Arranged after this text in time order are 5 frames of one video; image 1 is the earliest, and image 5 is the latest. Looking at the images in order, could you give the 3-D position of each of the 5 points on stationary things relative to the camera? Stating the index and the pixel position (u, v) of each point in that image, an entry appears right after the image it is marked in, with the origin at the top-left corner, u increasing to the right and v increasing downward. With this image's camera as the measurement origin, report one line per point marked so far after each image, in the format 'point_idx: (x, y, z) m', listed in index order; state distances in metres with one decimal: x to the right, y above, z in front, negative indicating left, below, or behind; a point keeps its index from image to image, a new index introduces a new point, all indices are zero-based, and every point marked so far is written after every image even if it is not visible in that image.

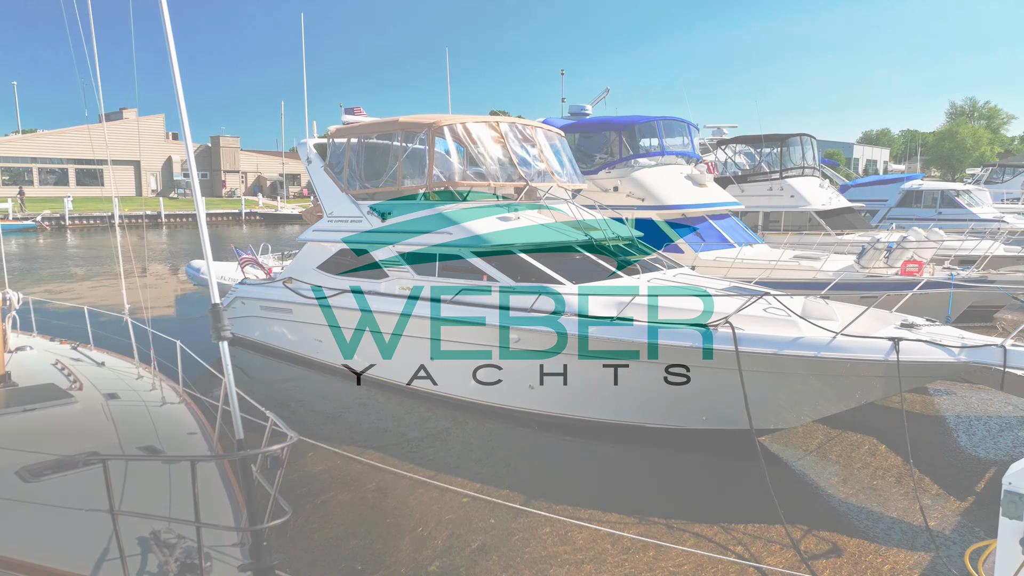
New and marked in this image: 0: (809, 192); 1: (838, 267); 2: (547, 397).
0: (+6.1, +2.0, +11.9) m
1: (+4.5, +0.3, +7.9) m
2: (+0.4, -1.1, +5.6) m
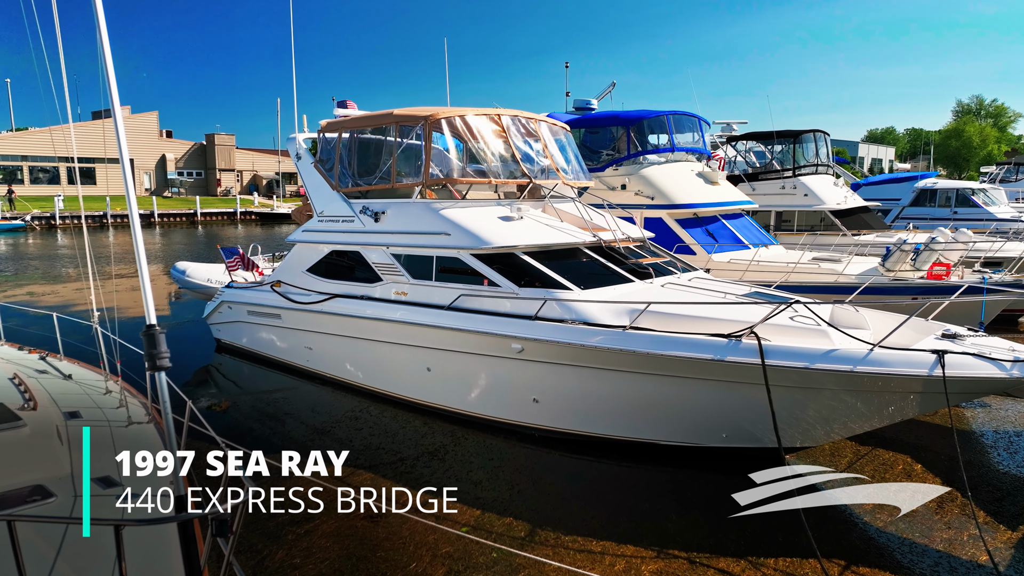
0: (+6.2, +1.9, +11.5) m
1: (+4.5, +0.2, +7.4) m
2: (+0.4, -1.1, +5.2) m
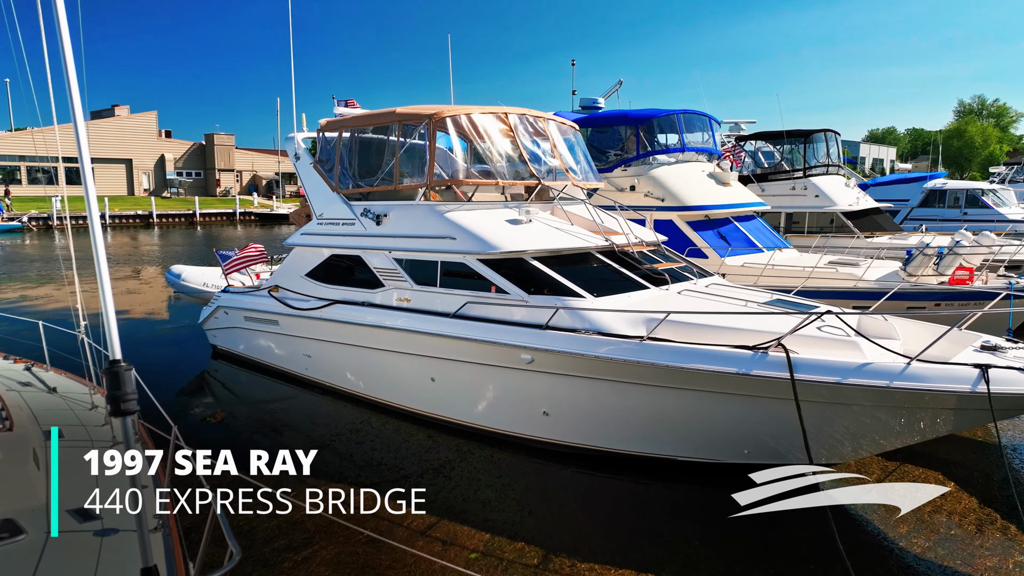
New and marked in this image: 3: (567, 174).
0: (+6.2, +1.9, +11.2) m
1: (+4.6, +0.2, +7.2) m
2: (+0.5, -1.2, +4.9) m
3: (+0.6, +1.3, +6.6) m
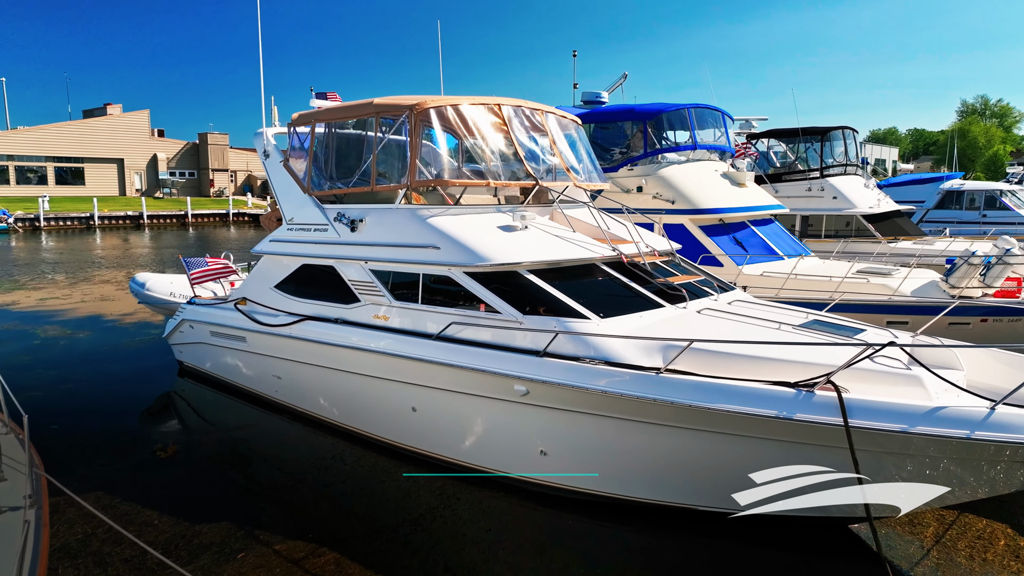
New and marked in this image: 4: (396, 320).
0: (+6.2, +1.7, +10.5) m
1: (+4.5, 0.0, +6.4) m
2: (+0.4, -1.3, +4.2) m
3: (+0.6, +1.2, +5.9) m
4: (-1.0, -0.3, +5.0) m
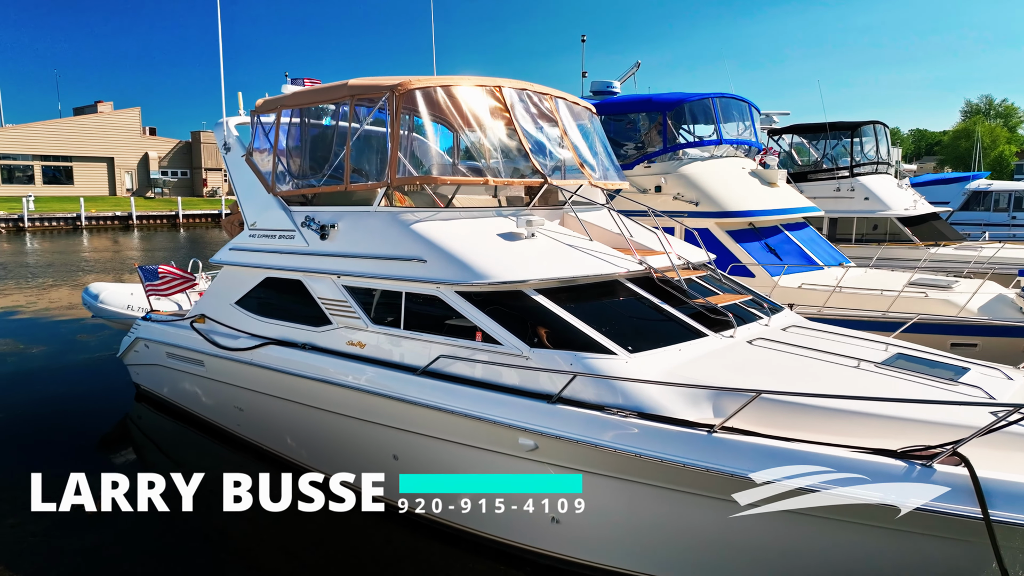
0: (+6.2, +1.6, +9.6) m
1: (+4.5, -0.1, +5.5) m
2: (+0.4, -1.5, +3.3) m
3: (+0.6, +1.0, +5.0) m
4: (-1.0, -0.4, +4.1) m
